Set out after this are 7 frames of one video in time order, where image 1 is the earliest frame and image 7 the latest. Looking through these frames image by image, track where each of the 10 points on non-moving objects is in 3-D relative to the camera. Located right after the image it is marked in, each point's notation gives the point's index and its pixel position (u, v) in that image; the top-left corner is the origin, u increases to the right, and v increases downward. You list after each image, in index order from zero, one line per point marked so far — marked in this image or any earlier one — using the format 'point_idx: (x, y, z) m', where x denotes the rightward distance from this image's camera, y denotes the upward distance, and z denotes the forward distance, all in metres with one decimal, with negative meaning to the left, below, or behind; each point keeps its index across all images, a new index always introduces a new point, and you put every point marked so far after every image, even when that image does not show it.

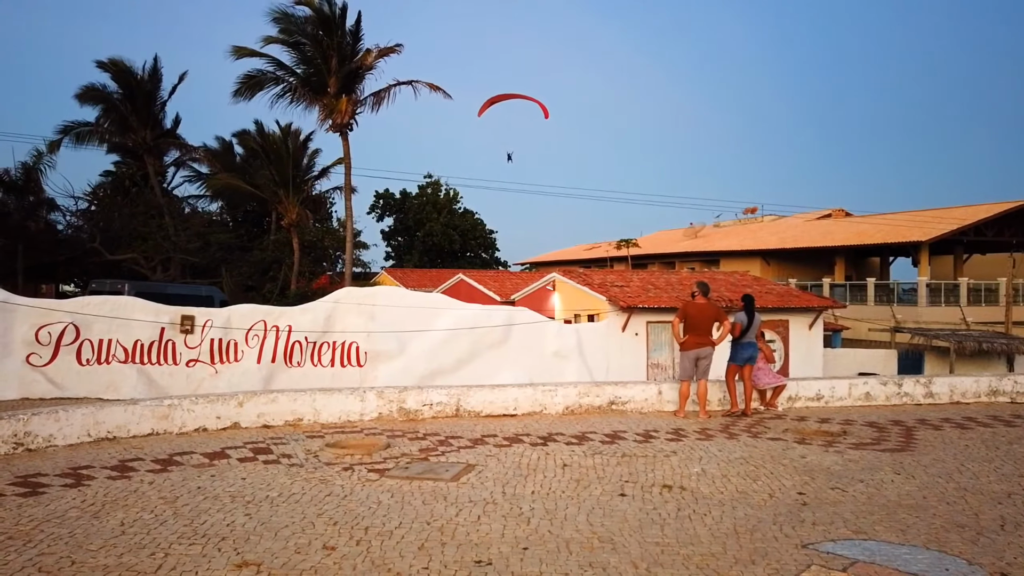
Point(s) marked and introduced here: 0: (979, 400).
0: (+7.1, -1.7, +12.7) m
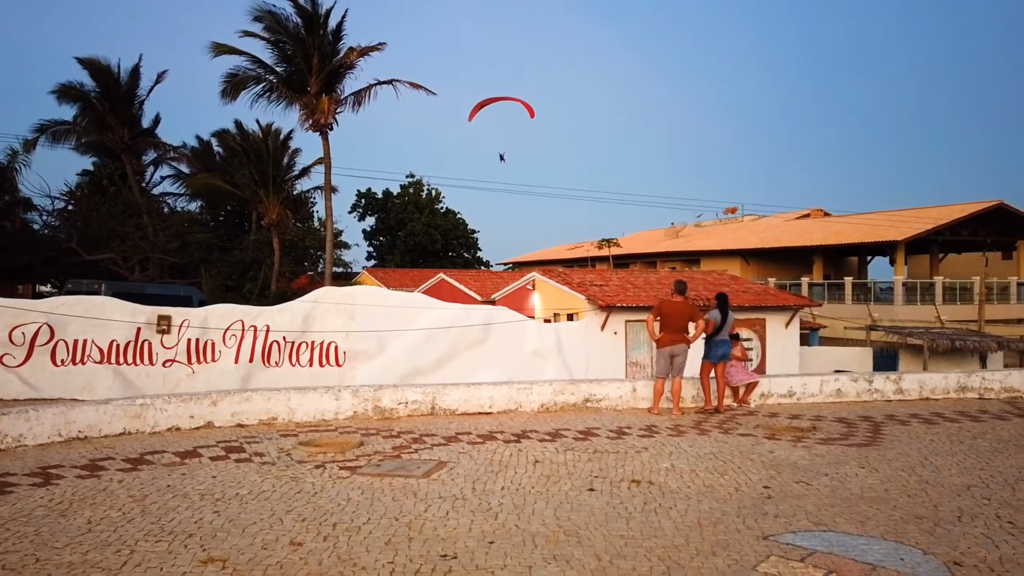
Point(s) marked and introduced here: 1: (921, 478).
0: (+6.8, -1.7, +12.9) m
1: (+3.5, -1.6, +7.1) m
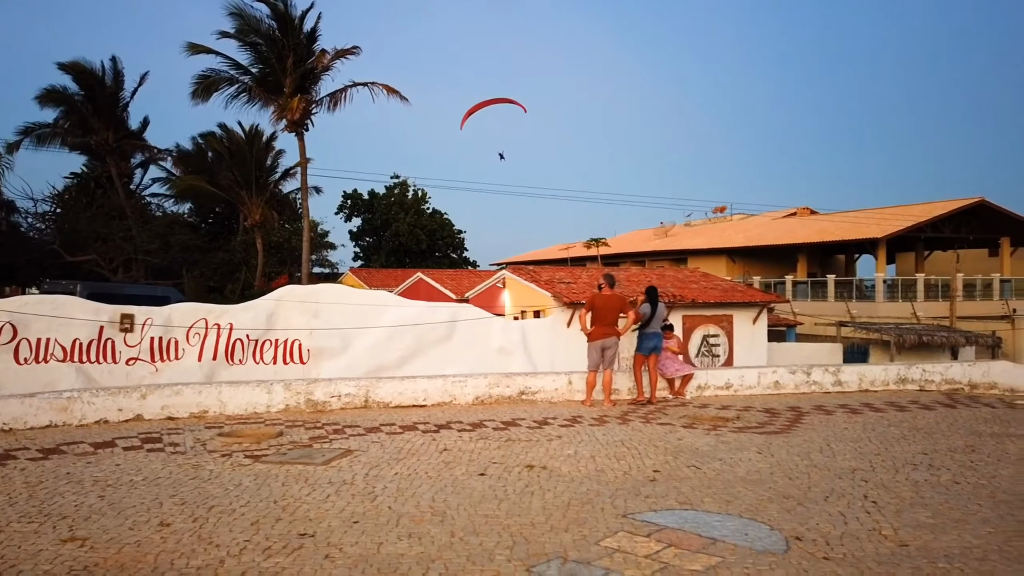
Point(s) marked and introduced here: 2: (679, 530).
0: (+5.9, -1.5, +13.0) m
1: (+2.6, -1.5, +7.2) m
2: (+1.0, -1.5, +5.1) m
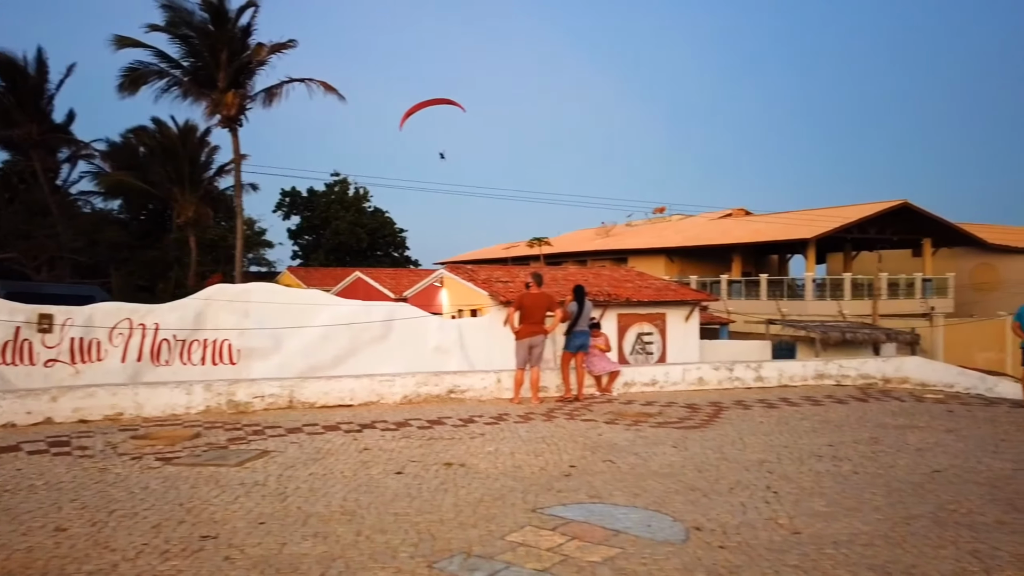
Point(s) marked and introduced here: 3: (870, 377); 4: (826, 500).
0: (+4.8, -1.5, +13.4) m
1: (+1.9, -1.5, +7.4) m
2: (+0.4, -1.5, +5.1) m
3: (+5.9, -1.5, +13.8) m
4: (+2.2, -1.5, +5.8) m
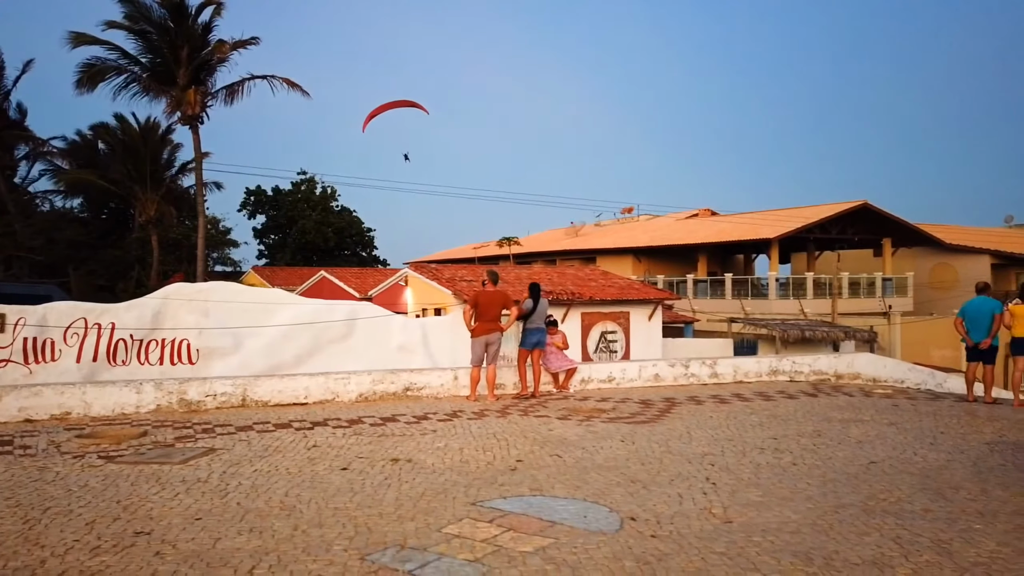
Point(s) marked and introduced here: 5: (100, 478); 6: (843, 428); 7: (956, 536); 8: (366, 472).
0: (+4.1, -1.5, +13.6) m
1: (+1.4, -1.4, +7.5) m
2: (+0.1, -1.4, +5.2) m
3: (+5.3, -1.4, +14.1) m
4: (+1.8, -1.4, +5.9) m
5: (-3.2, -1.5, +6.4) m
6: (+3.5, -1.5, +8.8) m
7: (+2.6, -1.4, +4.8) m
8: (-1.2, -1.5, +6.6) m
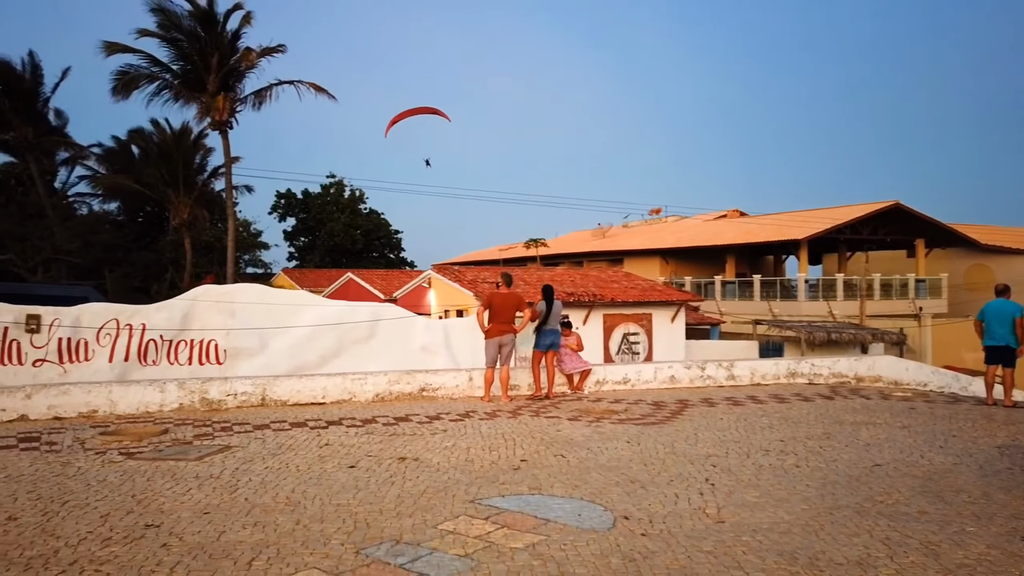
0: (+4.4, -1.5, +13.6) m
1: (+1.5, -1.5, +7.6) m
2: (0.0, -1.4, +5.3) m
3: (+5.5, -1.5, +14.0) m
4: (+1.8, -1.5, +6.0) m
5: (-3.1, -1.5, +6.6) m
6: (+3.6, -1.5, +8.8) m
7: (+2.5, -1.4, +4.8) m
8: (-1.1, -1.5, +6.7) m
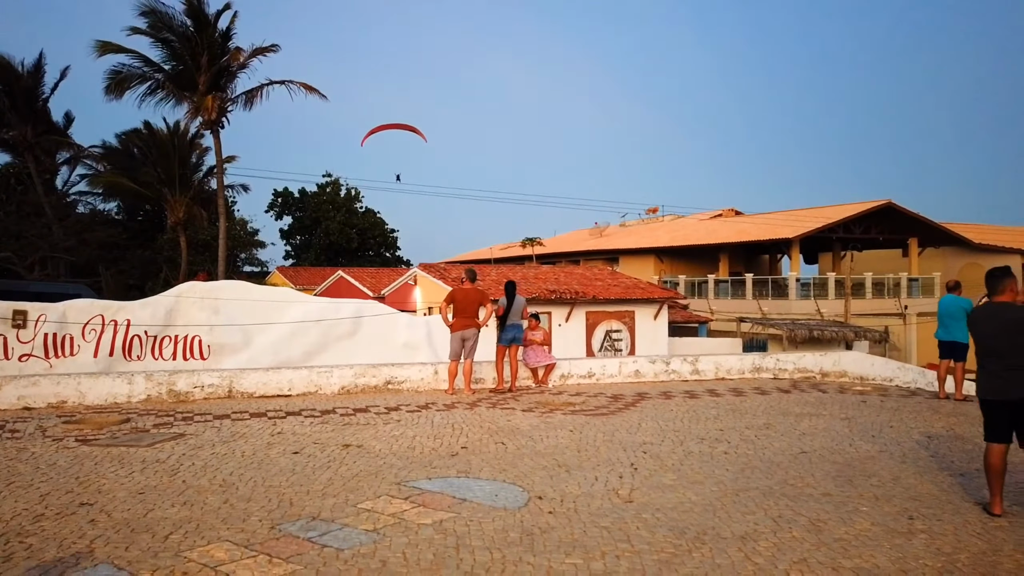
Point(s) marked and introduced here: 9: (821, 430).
0: (+3.9, -1.4, +13.8) m
1: (+0.9, -1.4, +7.8) m
2: (-0.5, -1.4, +5.6) m
3: (+5.0, -1.4, +14.2) m
4: (+1.2, -1.4, +6.2) m
5: (-3.7, -1.4, +6.9) m
6: (+3.1, -1.4, +9.0) m
7: (+2.0, -1.4, +5.1) m
8: (-1.7, -1.4, +7.0) m
9: (+3.1, -1.4, +8.4) m
